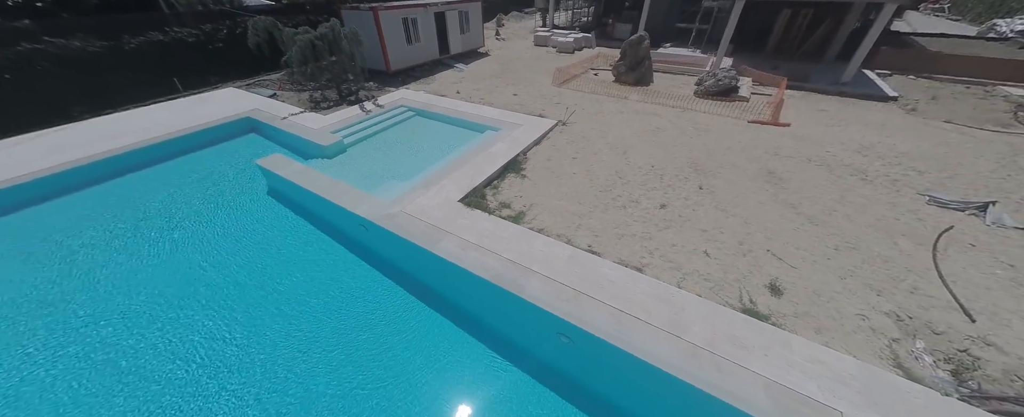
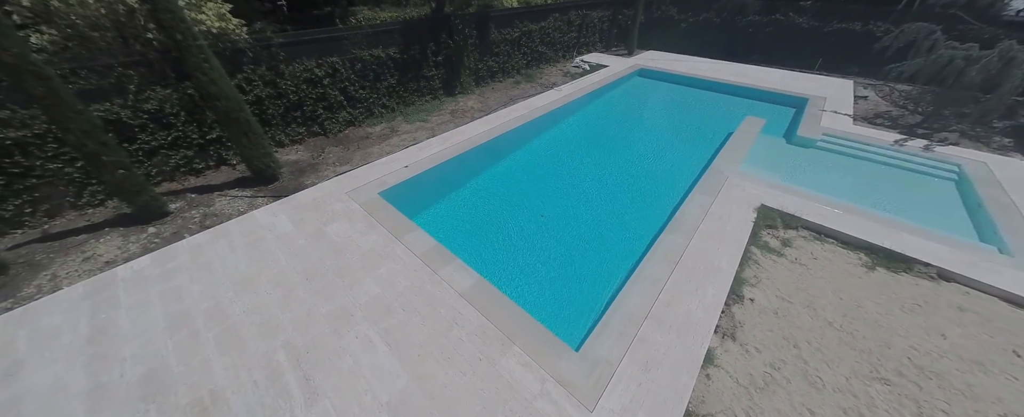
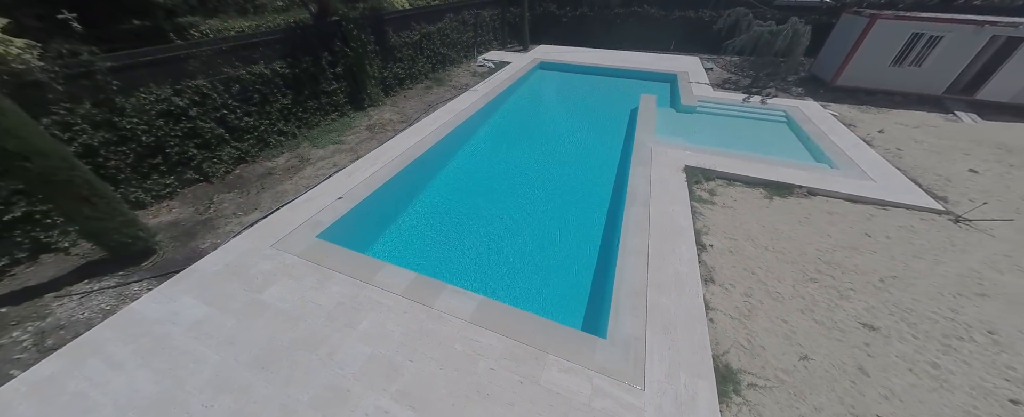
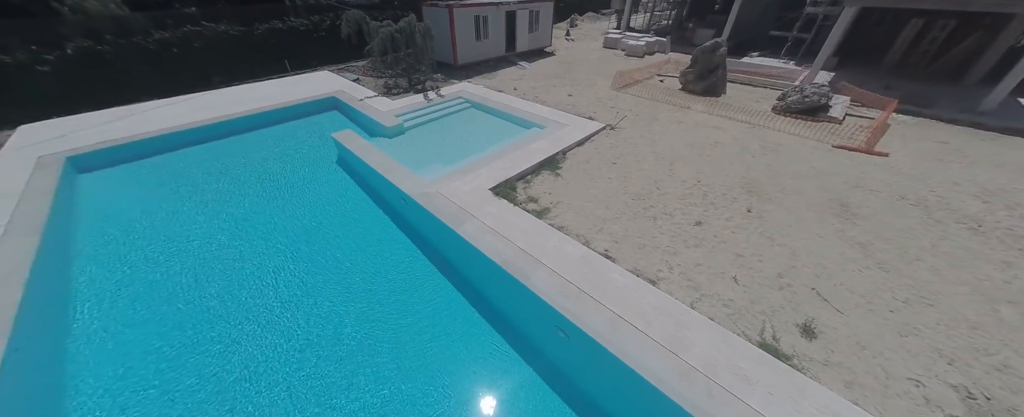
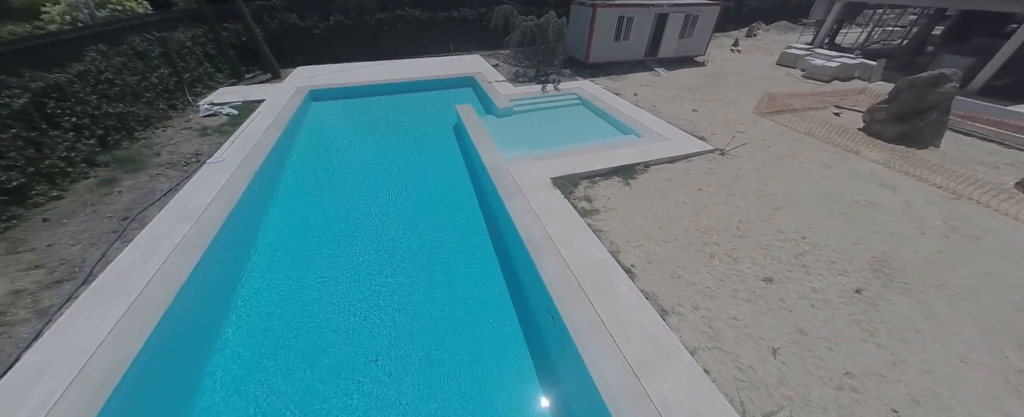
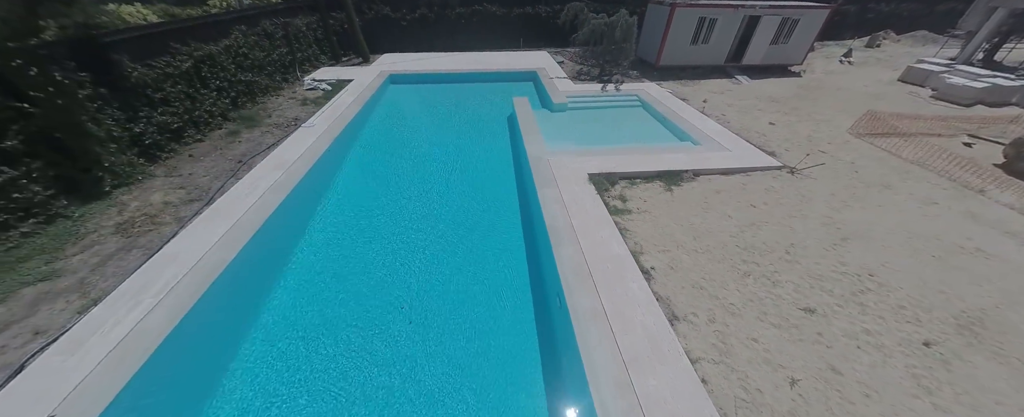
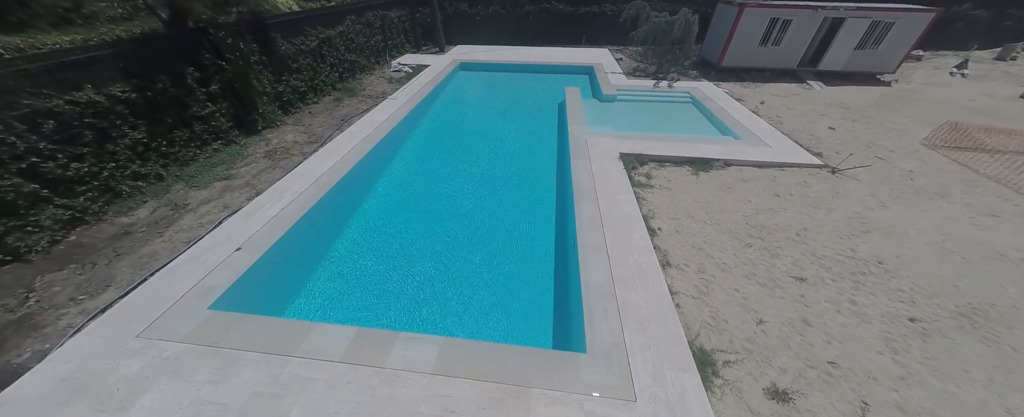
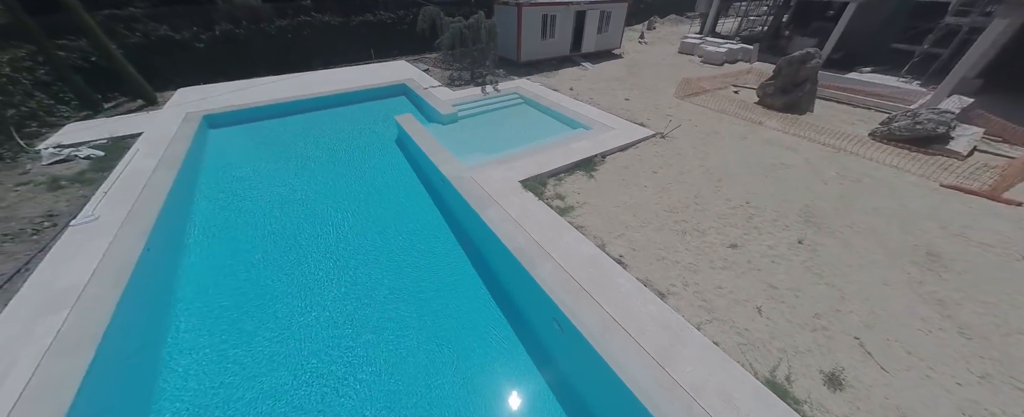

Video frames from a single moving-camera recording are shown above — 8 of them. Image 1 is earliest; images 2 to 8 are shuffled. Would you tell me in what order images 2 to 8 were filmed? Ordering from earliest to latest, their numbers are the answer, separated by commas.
4, 8, 5, 6, 7, 3, 2
